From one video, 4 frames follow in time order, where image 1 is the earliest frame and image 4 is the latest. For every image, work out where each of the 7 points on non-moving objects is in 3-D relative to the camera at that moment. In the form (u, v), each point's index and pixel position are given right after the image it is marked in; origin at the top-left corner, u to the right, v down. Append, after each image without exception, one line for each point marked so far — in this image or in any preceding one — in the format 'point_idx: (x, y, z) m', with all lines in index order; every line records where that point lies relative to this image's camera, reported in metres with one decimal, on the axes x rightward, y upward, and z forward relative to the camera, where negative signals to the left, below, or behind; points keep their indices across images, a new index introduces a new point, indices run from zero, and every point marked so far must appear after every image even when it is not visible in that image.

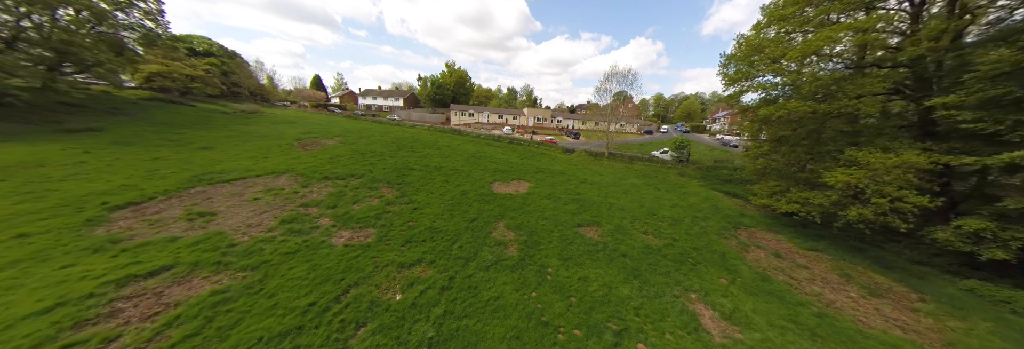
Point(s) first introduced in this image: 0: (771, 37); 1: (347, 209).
0: (+14.2, +7.5, +12.5) m
1: (-8.1, -1.7, +11.4) m
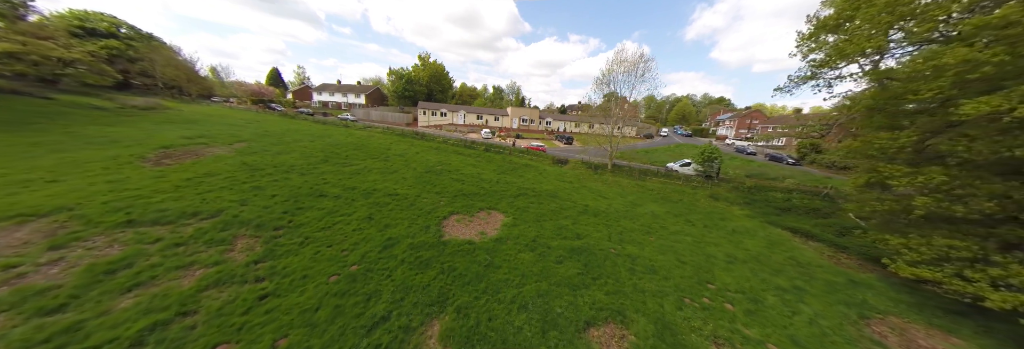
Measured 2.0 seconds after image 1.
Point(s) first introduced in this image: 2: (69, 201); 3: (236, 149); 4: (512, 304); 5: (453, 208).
0: (+12.7, +6.1, +7.4) m
1: (-9.5, -3.1, +5.2) m
2: (-16.1, -1.0, +8.5) m
3: (-18.7, +1.7, +15.6) m
4: (0.0, -3.7, +6.6) m
5: (-3.0, -1.7, +11.7) m
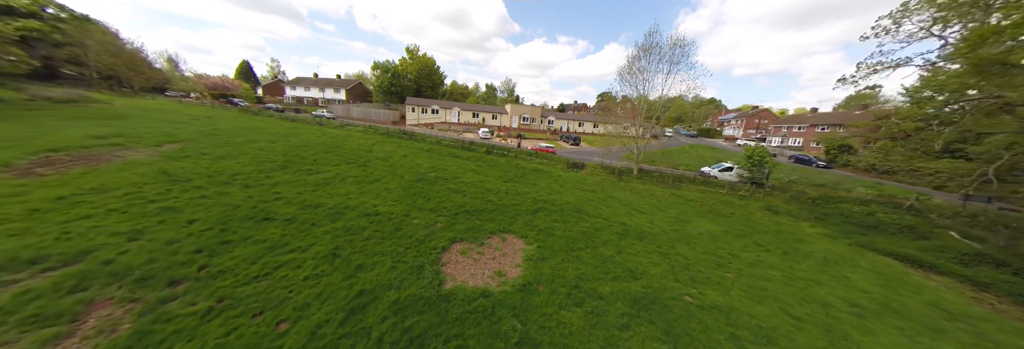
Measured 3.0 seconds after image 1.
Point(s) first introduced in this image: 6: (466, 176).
0: (+13.6, +5.8, +5.0) m
1: (-8.4, -3.6, +1.9) m
2: (-15.1, -1.5, +4.9) m
3: (-18.0, +1.2, +11.9) m
4: (+1.1, -4.1, +3.6) m
5: (-2.2, -2.1, +8.6) m
6: (-2.7, -0.1, +13.7) m
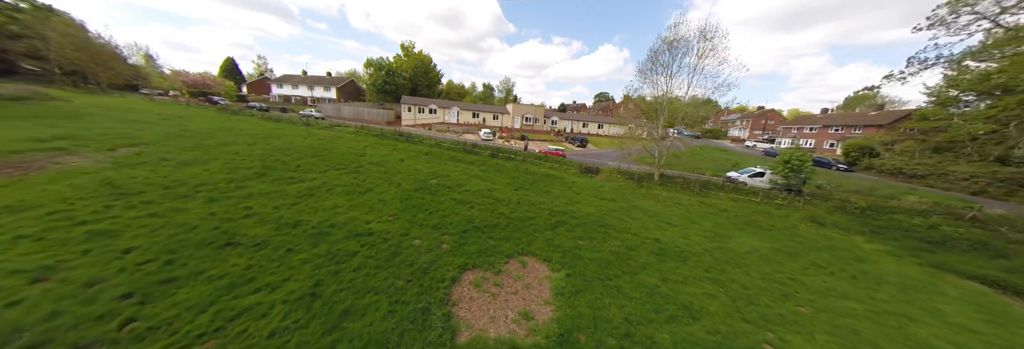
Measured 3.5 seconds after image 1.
0: (+14.3, +5.4, +3.8) m
1: (-7.6, -4.0, +0.2) m
2: (-14.4, -1.9, +3.1) m
3: (-17.4, +0.7, +10.1) m
4: (+1.8, -4.5, +2.2) m
5: (-1.5, -2.5, +7.1) m
6: (-2.1, -0.5, +12.2) m
